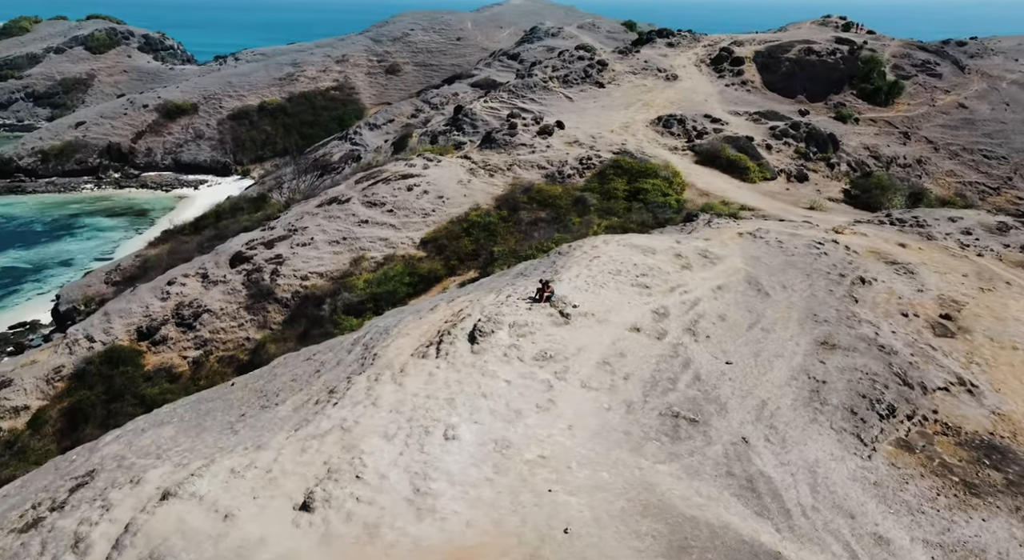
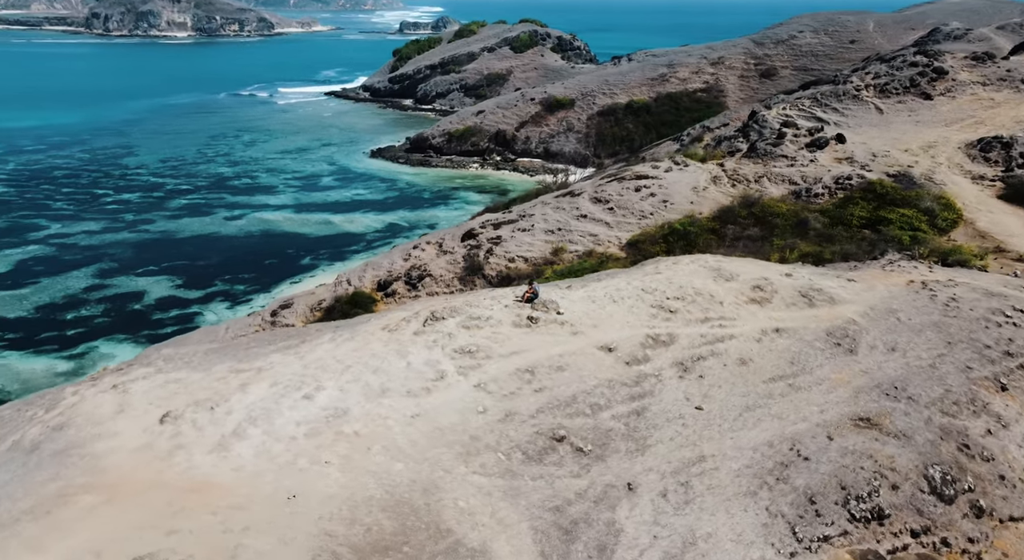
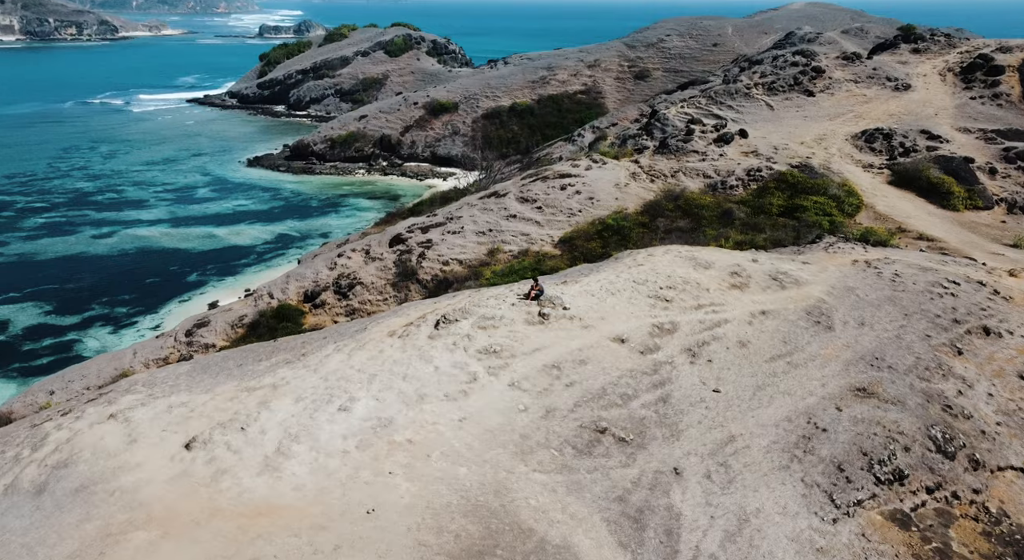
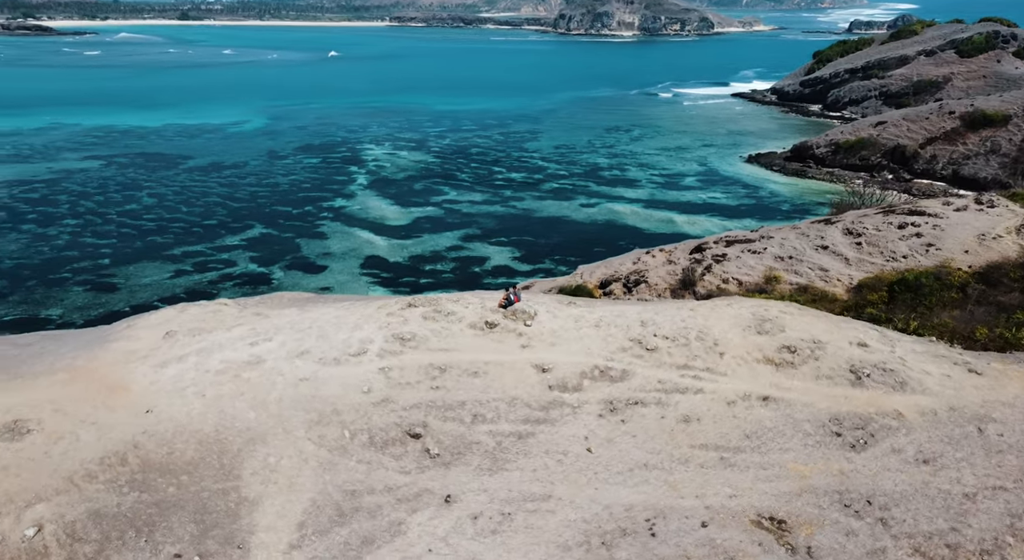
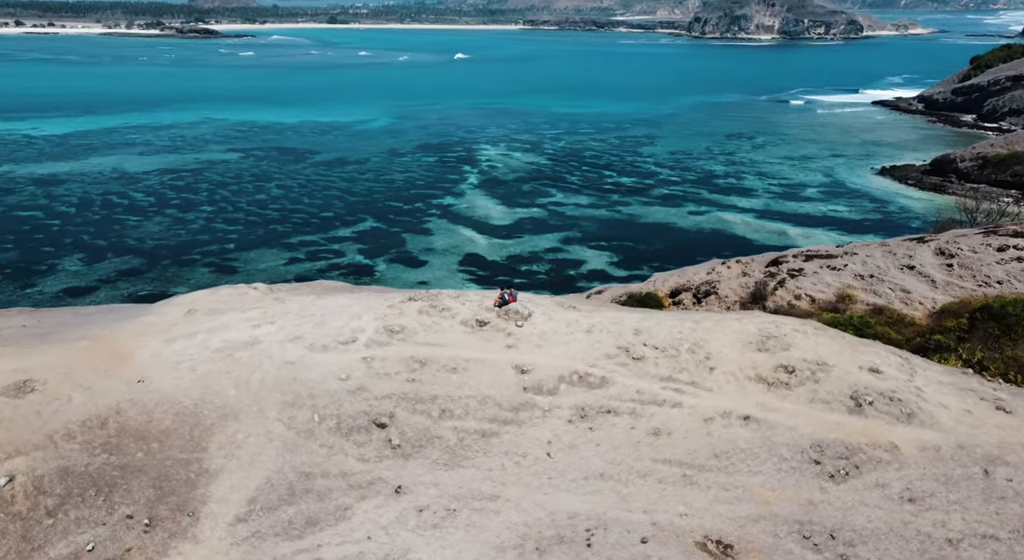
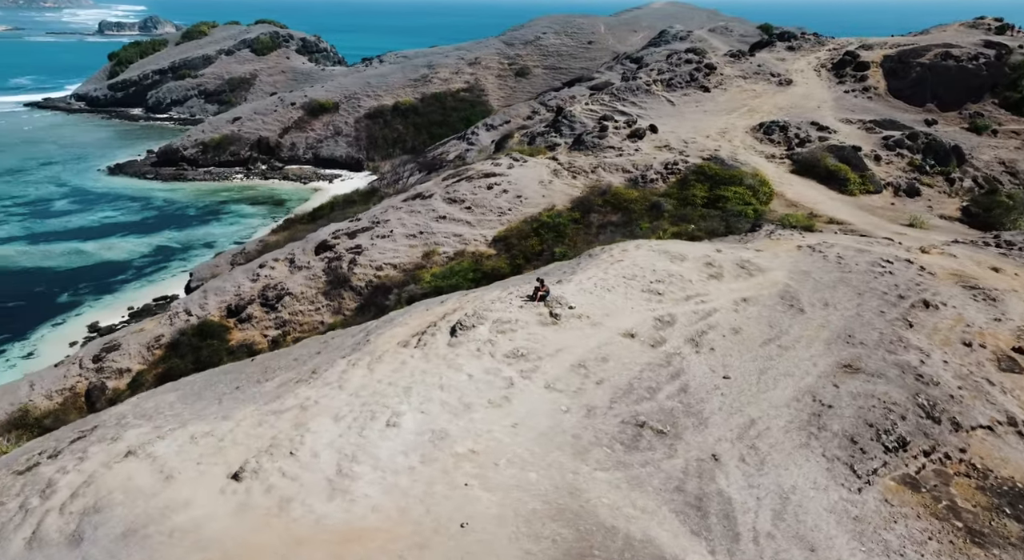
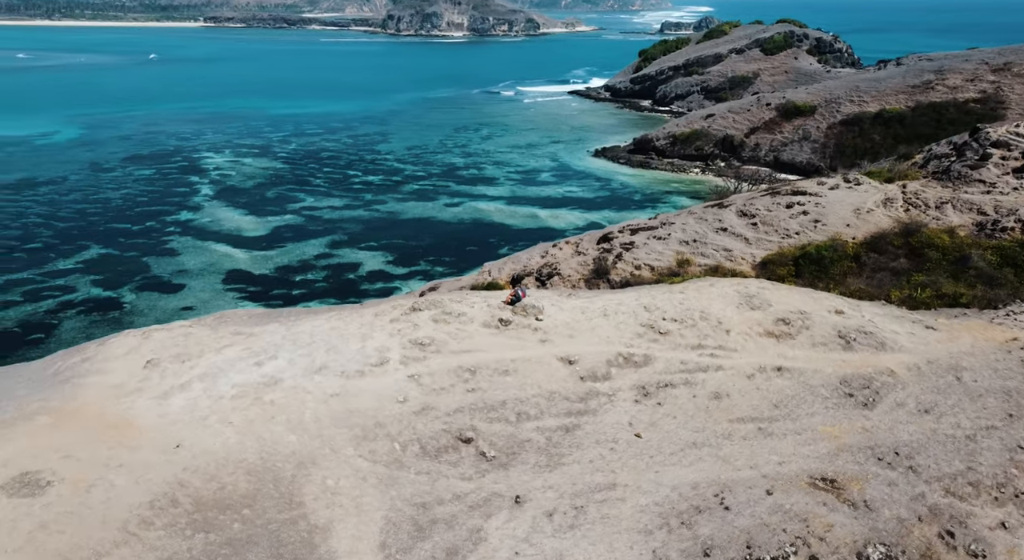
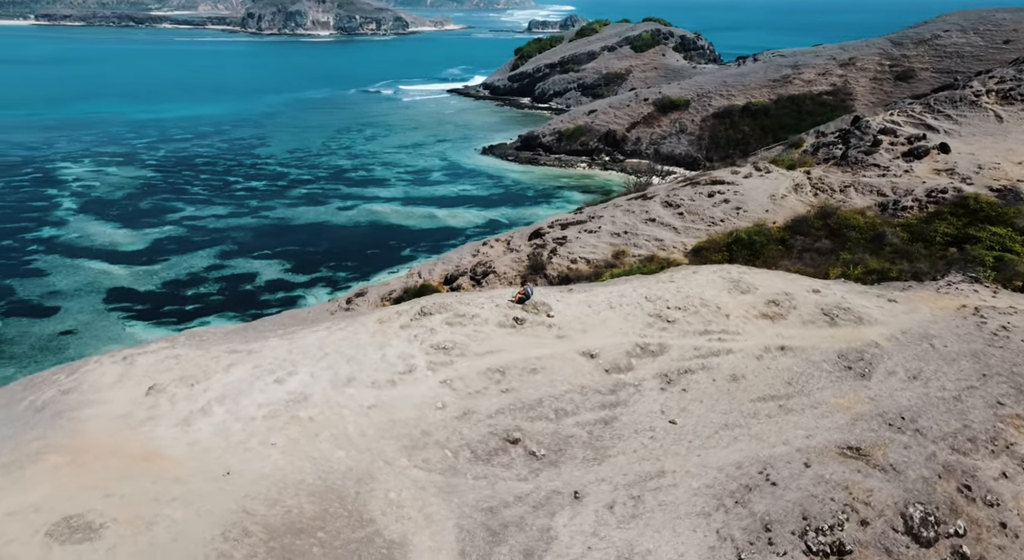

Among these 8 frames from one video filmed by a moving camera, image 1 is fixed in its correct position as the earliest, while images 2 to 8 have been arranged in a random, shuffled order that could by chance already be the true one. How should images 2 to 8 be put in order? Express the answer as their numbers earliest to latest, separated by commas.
6, 3, 2, 8, 7, 4, 5
